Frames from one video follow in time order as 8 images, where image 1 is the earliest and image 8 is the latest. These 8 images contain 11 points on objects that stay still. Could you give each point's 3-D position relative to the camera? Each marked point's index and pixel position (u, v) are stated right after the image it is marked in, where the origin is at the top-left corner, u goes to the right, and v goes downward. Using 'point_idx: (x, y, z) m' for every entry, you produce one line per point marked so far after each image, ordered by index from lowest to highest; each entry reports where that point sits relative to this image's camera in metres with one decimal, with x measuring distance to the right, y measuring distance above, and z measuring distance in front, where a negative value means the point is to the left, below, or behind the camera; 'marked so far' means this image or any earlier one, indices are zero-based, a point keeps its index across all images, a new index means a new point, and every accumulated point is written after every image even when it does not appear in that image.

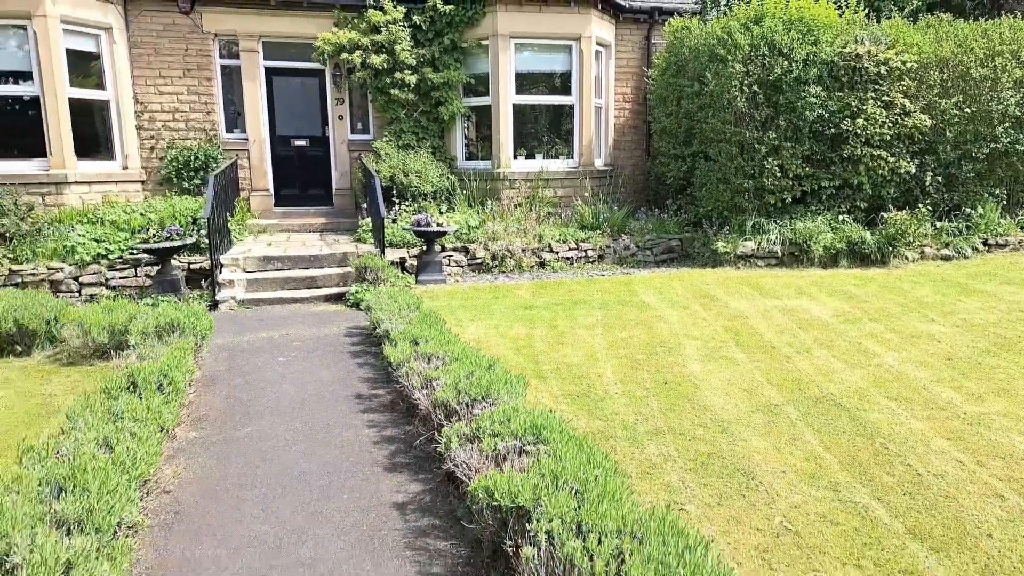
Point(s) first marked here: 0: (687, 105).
0: (+2.2, +2.3, +8.9) m
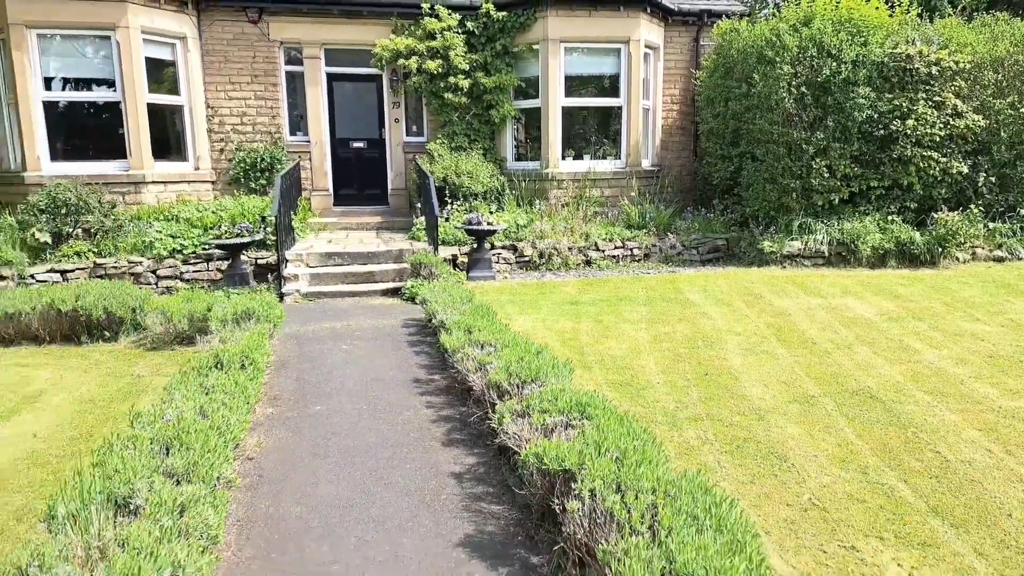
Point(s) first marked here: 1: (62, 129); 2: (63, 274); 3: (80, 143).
0: (+2.9, +2.3, +9.0) m
1: (-5.5, +2.0, +8.6) m
2: (-4.8, +0.1, +7.5) m
3: (-5.4, +1.8, +8.7) m
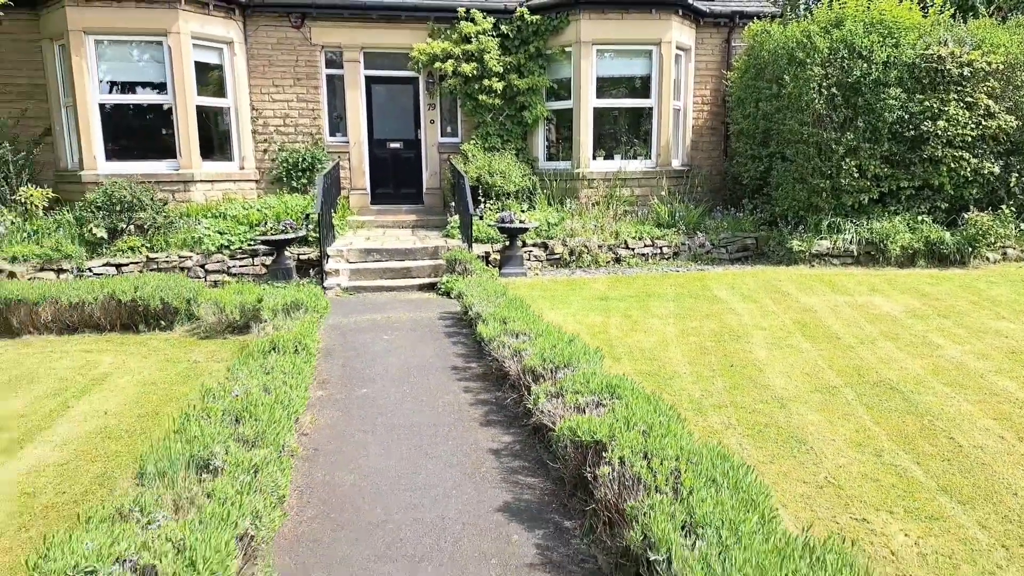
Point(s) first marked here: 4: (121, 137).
0: (+3.3, +2.4, +9.1) m
1: (-5.1, +2.0, +9.1) m
2: (-4.5, +0.2, +7.9) m
3: (-4.9, +1.9, +9.1) m
4: (-5.1, +2.0, +9.1) m
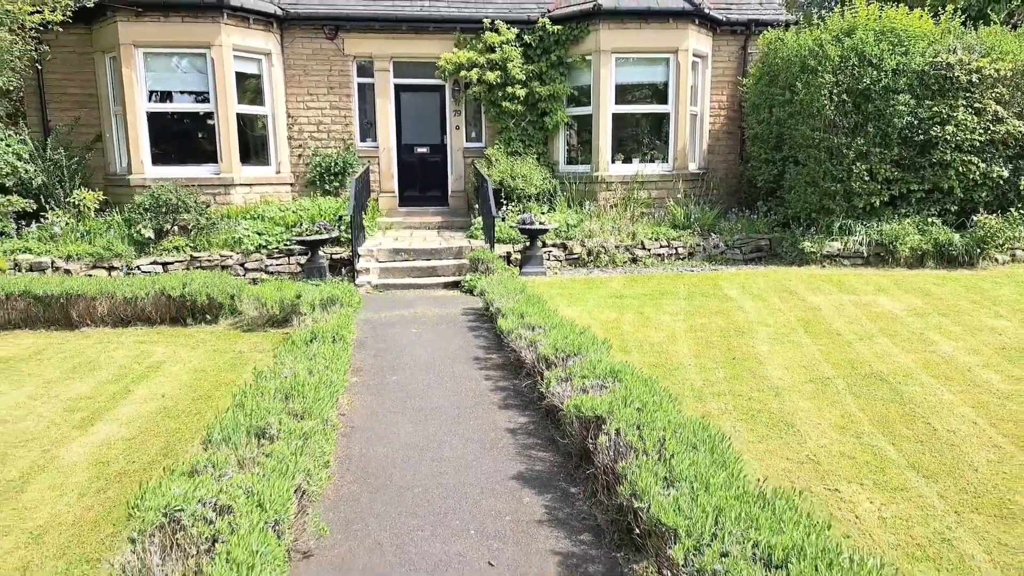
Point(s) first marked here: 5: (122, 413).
0: (+3.6, +2.4, +9.4) m
1: (-4.8, +2.1, +9.7) m
2: (-4.2, +0.3, +8.5) m
3: (-4.6, +1.9, +9.7) m
4: (-4.8, +2.0, +9.7) m
5: (-2.6, -0.8, +4.6) m
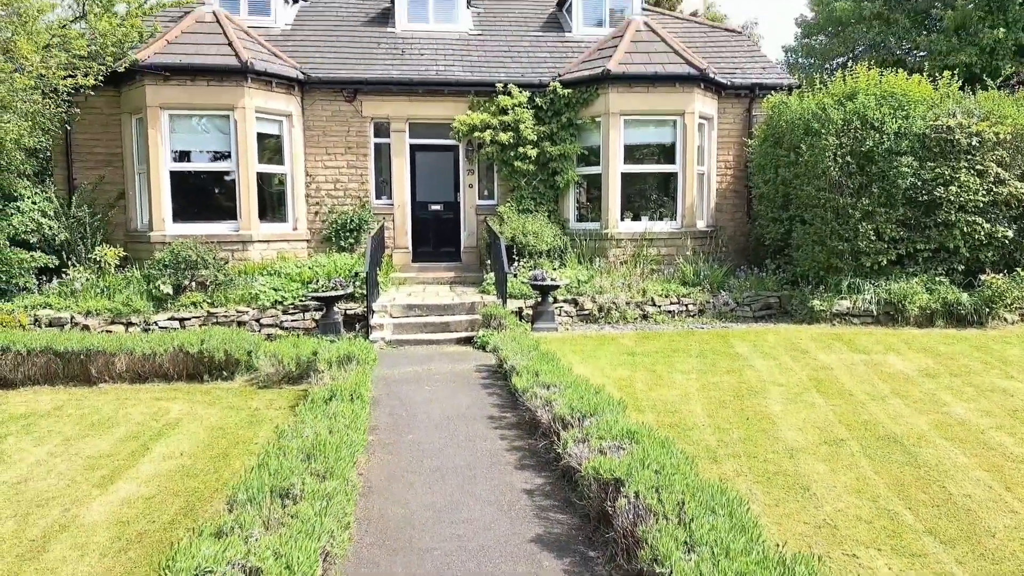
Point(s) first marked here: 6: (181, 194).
0: (+3.7, +1.6, +9.6) m
1: (-4.6, +1.3, +9.9) m
2: (-4.1, -0.4, +8.6) m
3: (-4.5, +1.2, +10.0) m
4: (-4.6, +1.2, +10.0) m
5: (-2.5, -1.2, +4.7) m
6: (-4.7, +1.3, +9.9) m
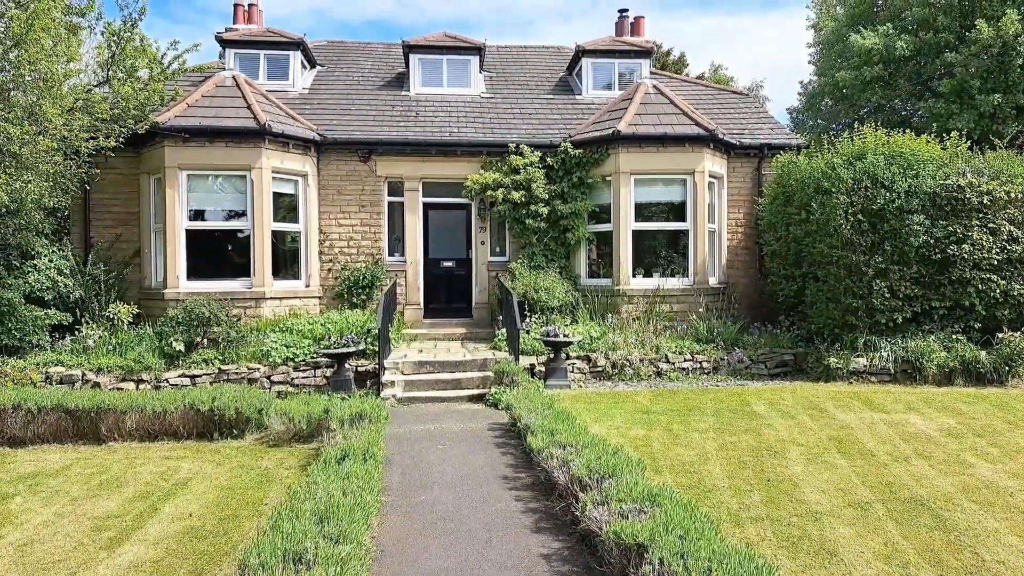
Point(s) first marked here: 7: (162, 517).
0: (+3.9, +0.8, +9.7) m
1: (-4.5, +0.5, +10.1) m
2: (-3.9, -1.1, +8.6) m
3: (-4.3, +0.3, +10.1) m
4: (-4.4, +0.4, +10.1) m
5: (-2.4, -1.6, +4.6) m
6: (-4.5, +0.5, +10.0) m
7: (-2.4, -1.6, +4.9) m
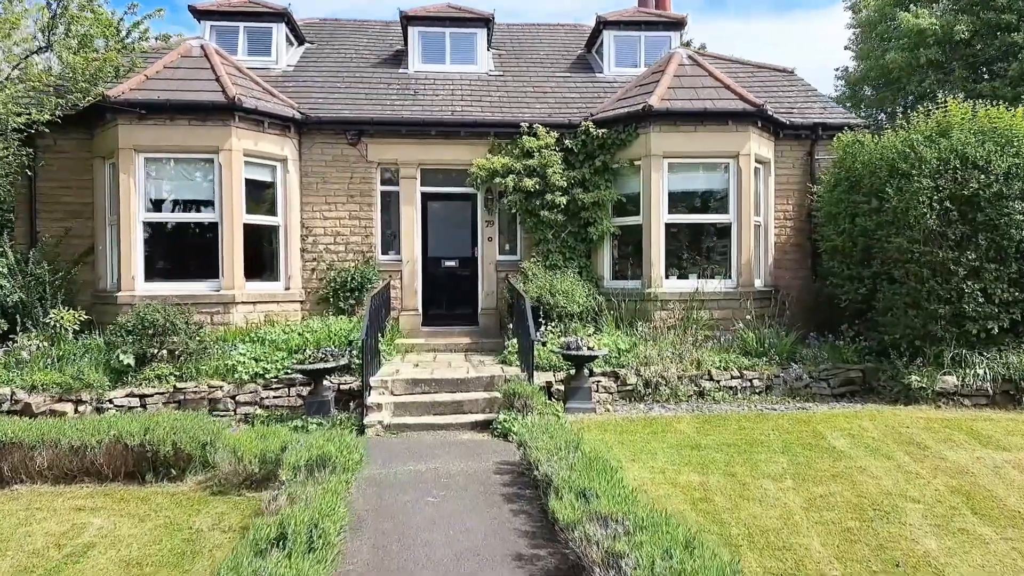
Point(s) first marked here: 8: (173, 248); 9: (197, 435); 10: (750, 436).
0: (+4.1, +0.8, +8.1) m
1: (-4.3, +0.5, +8.6) m
2: (-3.8, -1.1, +7.1) m
3: (-4.1, +0.3, +8.7) m
4: (-4.3, +0.4, +8.6) m
5: (-2.3, -1.6, +3.1) m
6: (-4.4, +0.5, +8.6) m
7: (-2.4, -1.6, +3.4) m
8: (-4.2, +0.5, +8.6) m
9: (-2.4, -1.1, +5.4) m
10: (+2.1, -1.3, +6.1) m
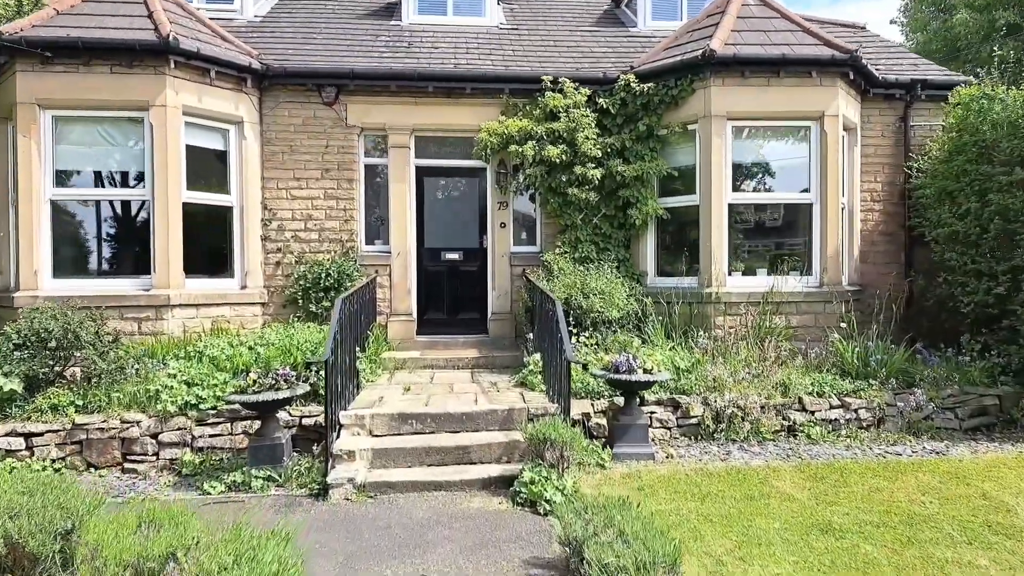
0: (+4.2, +0.8, +6.1) m
1: (-4.1, +0.5, +6.6) m
2: (-3.6, -1.1, +5.2) m
3: (-4.0, +0.3, +6.7) m
4: (-4.1, +0.4, +6.7) m
5: (-2.1, -1.6, +1.1) m
6: (-4.2, +0.5, +6.6) m
7: (-2.2, -1.6, +1.4) m
8: (-4.0, +0.5, +6.7) m
9: (-2.2, -1.1, +3.4) m
10: (+2.2, -1.3, +4.1) m
